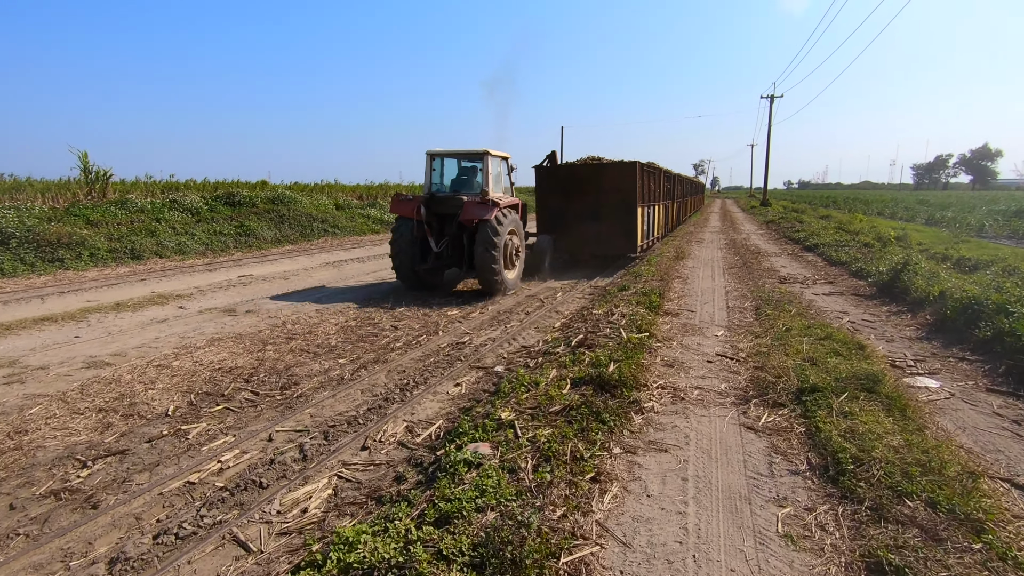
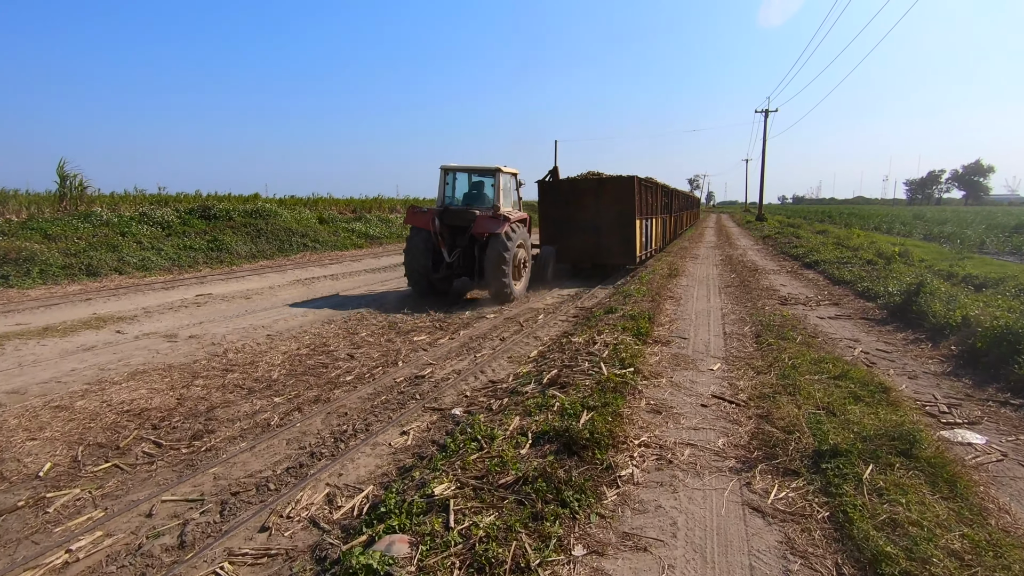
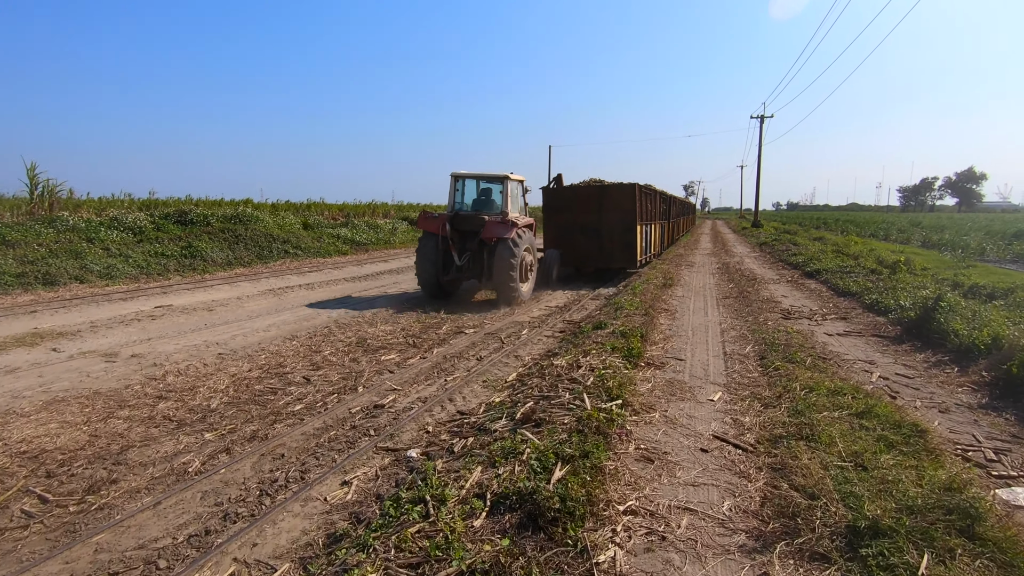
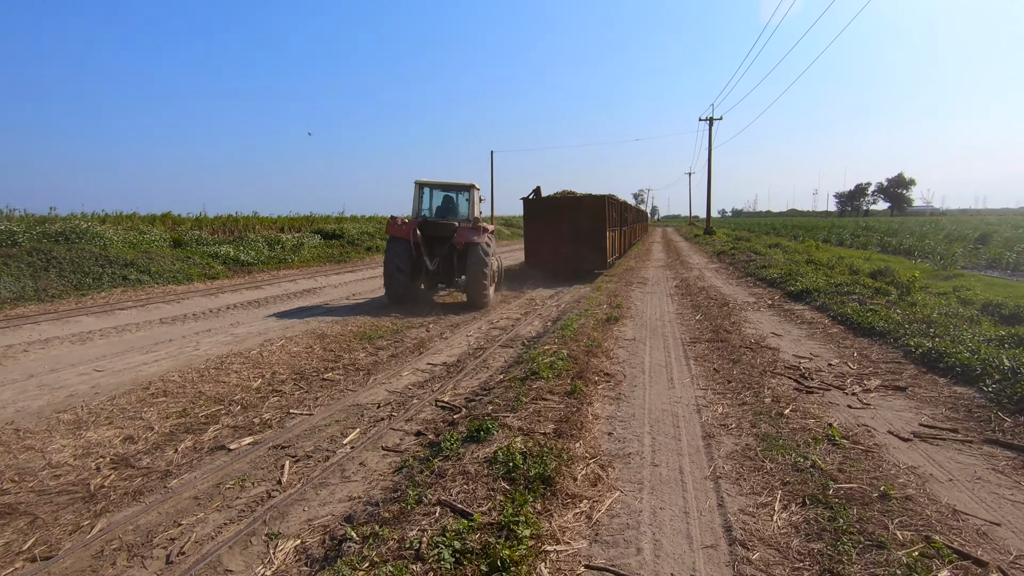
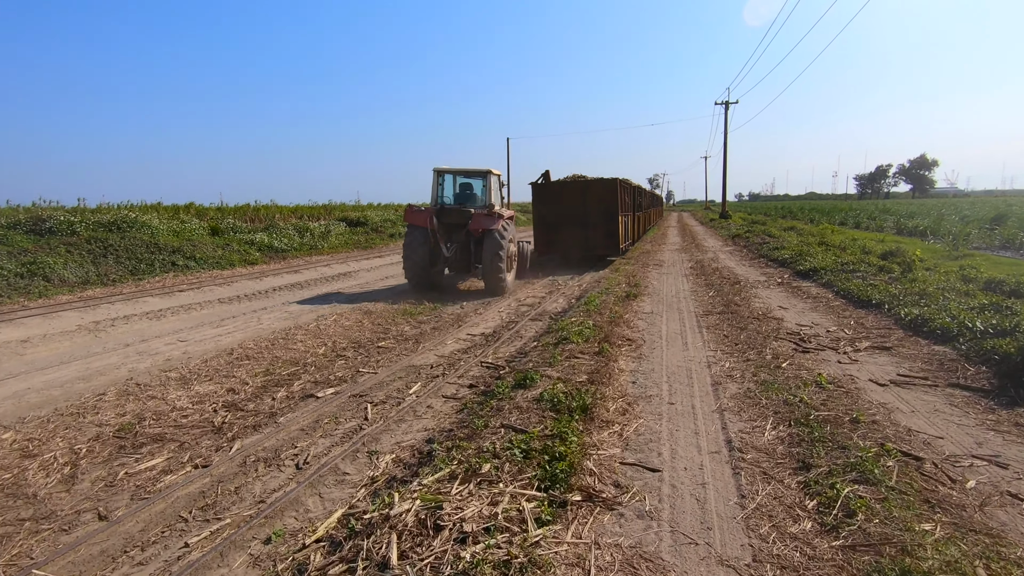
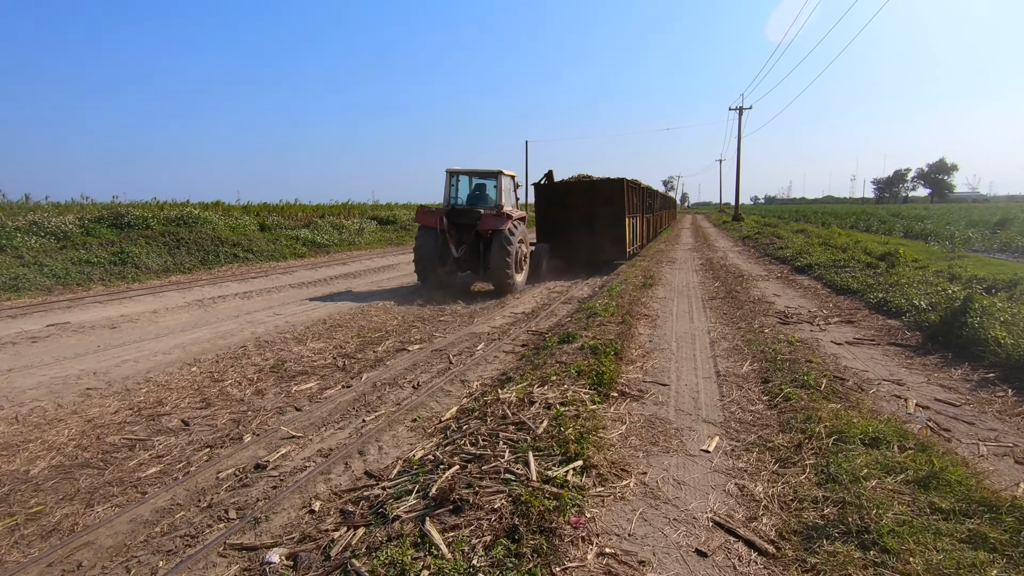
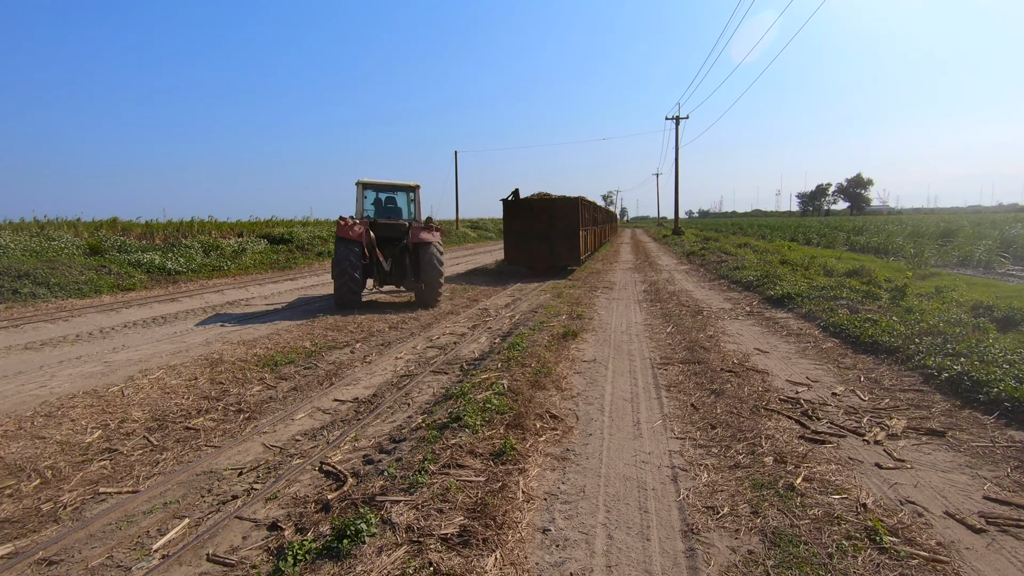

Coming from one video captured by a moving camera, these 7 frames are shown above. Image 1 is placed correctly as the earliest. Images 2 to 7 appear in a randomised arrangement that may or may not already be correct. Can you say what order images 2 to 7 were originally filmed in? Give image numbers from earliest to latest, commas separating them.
2, 3, 6, 5, 4, 7
